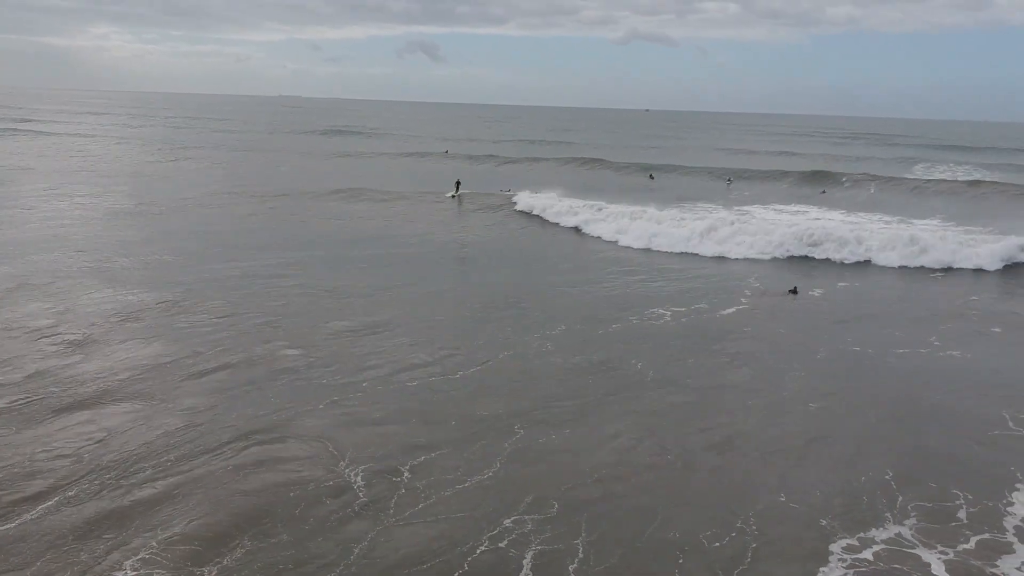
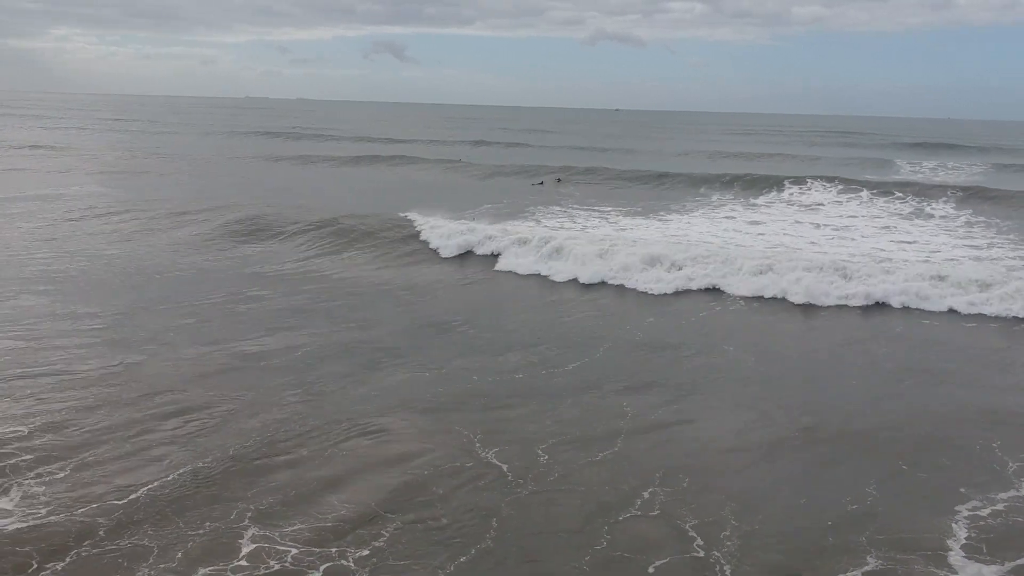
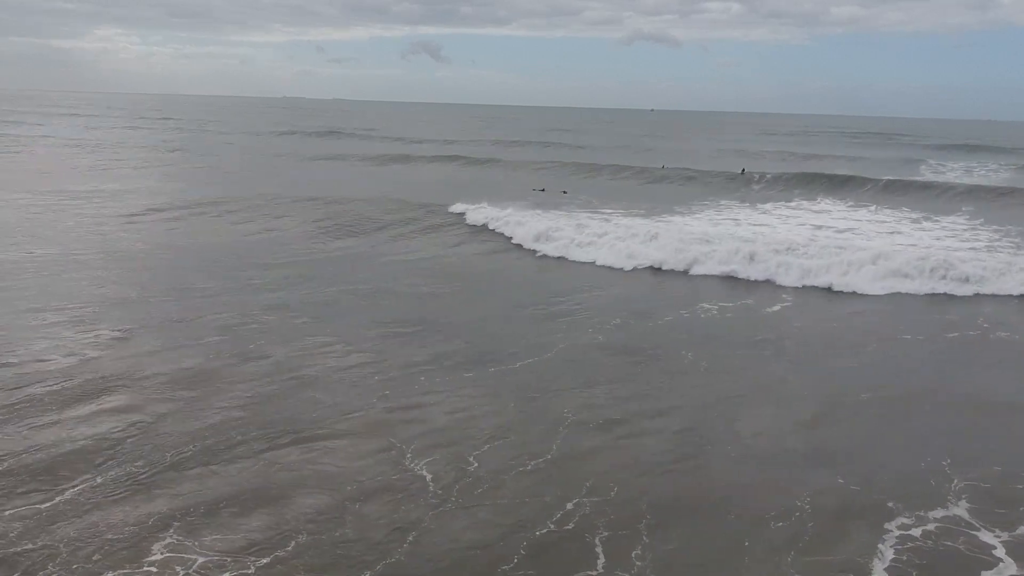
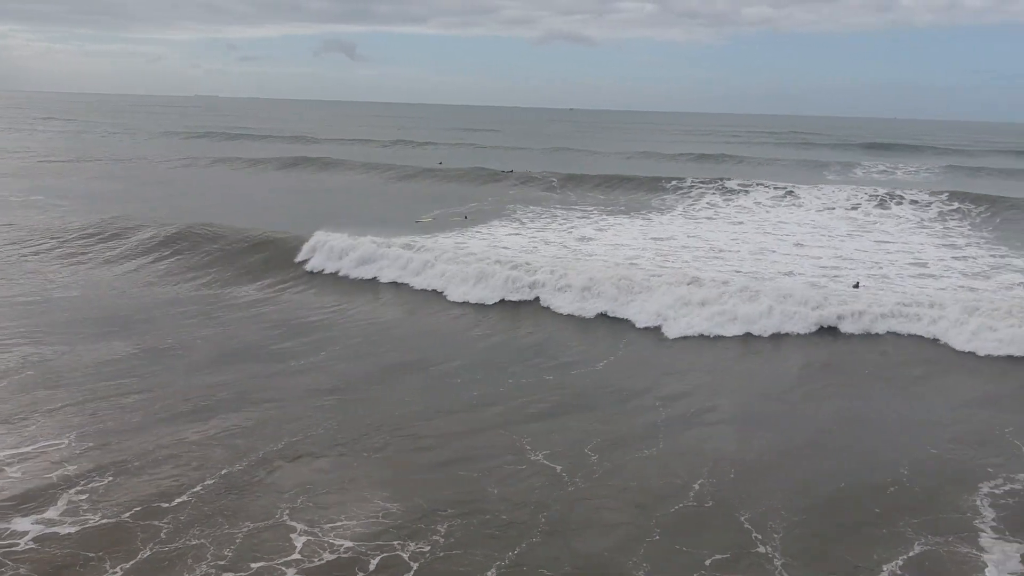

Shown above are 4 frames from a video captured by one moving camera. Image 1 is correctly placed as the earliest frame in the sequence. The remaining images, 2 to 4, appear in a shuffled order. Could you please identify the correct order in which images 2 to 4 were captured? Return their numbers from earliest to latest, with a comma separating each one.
3, 2, 4
